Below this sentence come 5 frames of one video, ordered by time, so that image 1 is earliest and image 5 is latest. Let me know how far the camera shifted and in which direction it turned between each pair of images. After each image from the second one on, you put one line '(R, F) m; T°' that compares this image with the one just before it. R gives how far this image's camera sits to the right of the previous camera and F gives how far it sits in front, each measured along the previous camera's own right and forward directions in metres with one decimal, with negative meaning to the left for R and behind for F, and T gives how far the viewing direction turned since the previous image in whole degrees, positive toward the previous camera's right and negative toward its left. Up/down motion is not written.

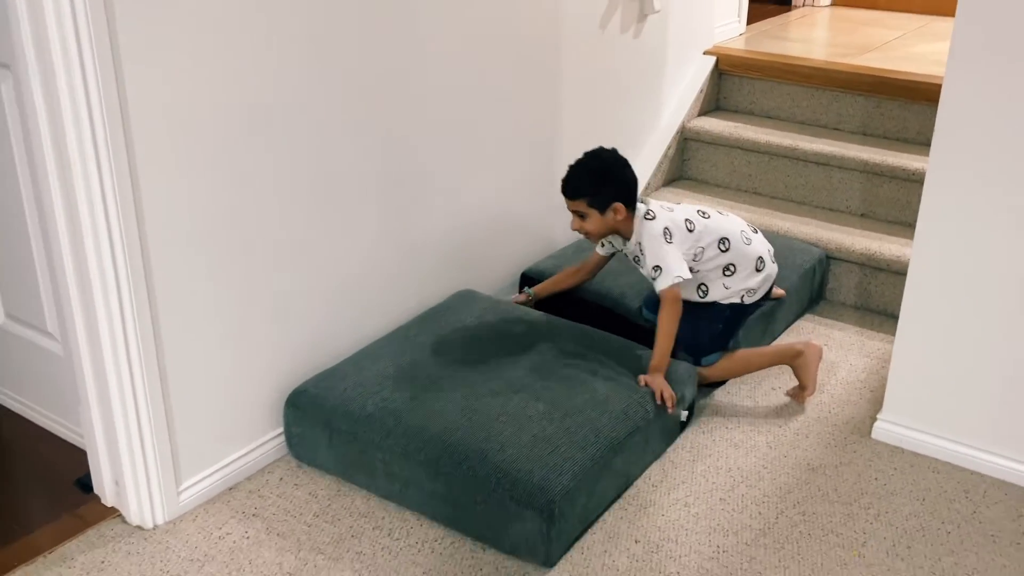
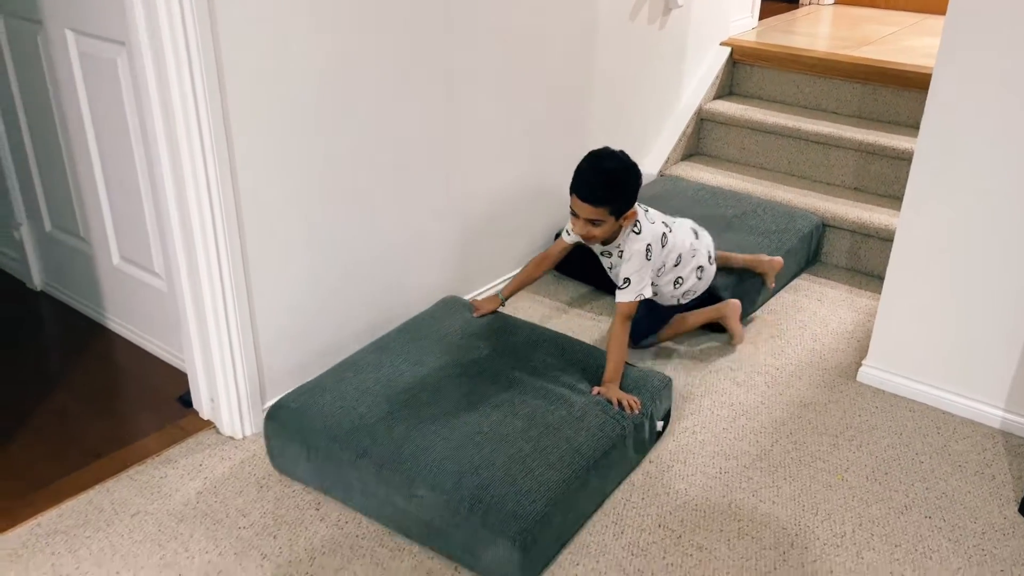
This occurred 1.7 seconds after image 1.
(-0.1, -0.2) m; 0°
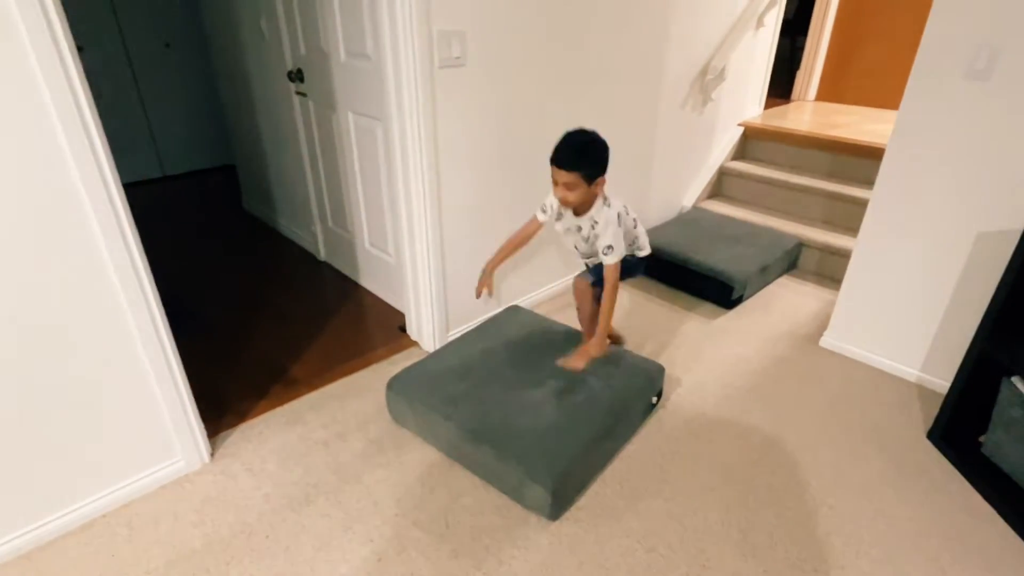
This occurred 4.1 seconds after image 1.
(-0.3, -0.9) m; -4°
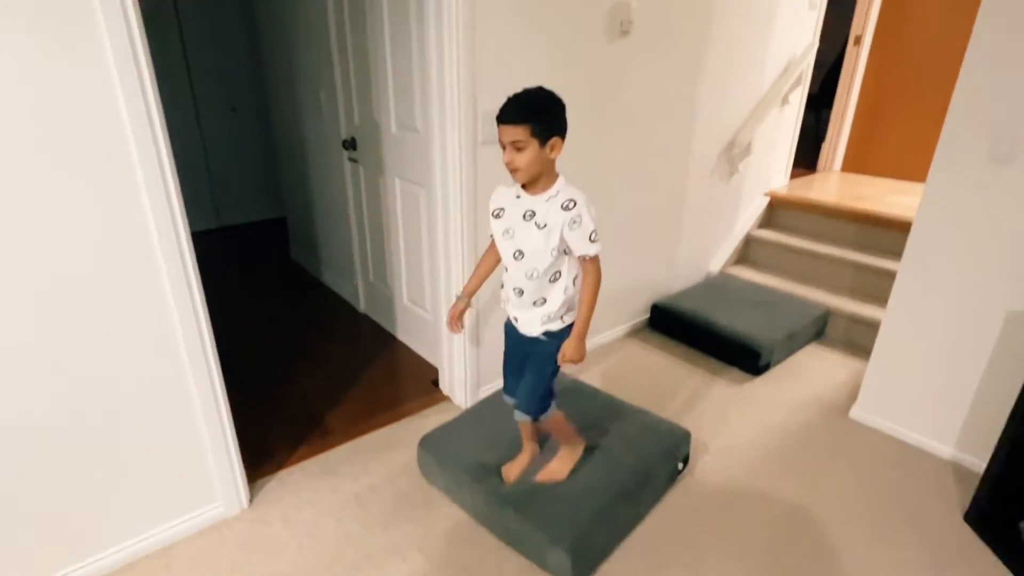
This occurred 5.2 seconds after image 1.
(-0.1, -0.1) m; -3°
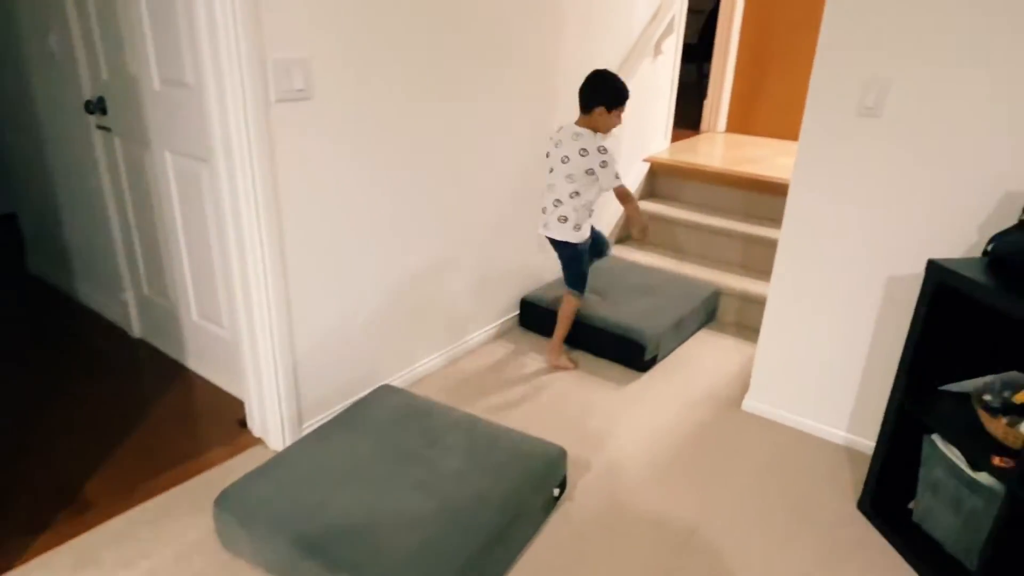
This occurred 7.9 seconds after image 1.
(+0.5, +0.5) m; +8°
